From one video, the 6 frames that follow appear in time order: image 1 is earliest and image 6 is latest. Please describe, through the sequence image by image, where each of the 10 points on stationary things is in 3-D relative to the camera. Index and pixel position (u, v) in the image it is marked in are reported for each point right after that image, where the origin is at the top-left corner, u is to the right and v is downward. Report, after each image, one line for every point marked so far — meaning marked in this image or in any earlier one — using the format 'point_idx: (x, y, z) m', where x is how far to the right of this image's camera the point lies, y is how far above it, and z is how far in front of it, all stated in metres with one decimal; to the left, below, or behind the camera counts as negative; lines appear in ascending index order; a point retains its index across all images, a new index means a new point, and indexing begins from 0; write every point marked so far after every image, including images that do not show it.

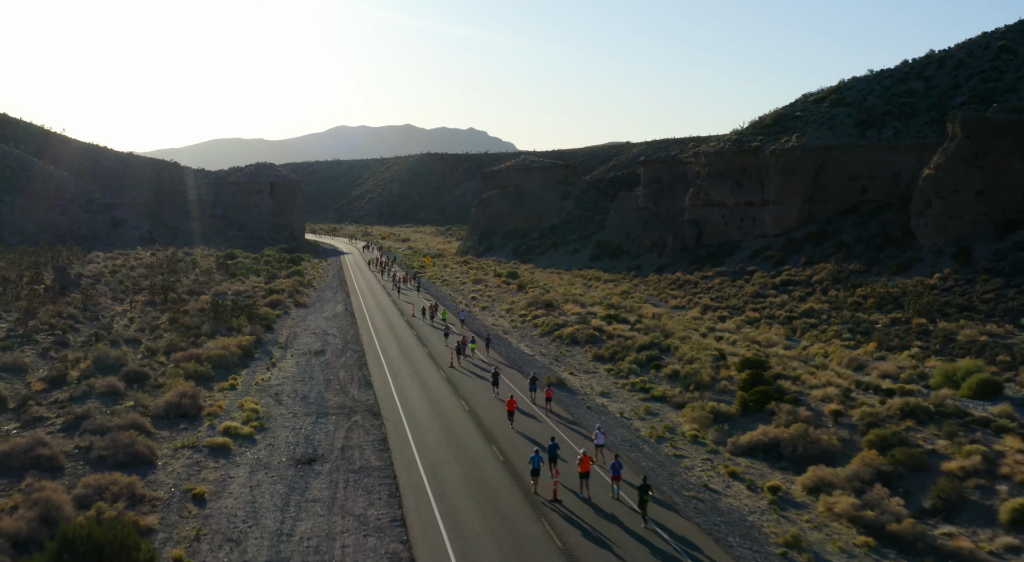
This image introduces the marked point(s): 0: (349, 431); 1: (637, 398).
0: (-3.8, -3.5, +16.1) m
1: (+3.6, -3.3, +19.6) m
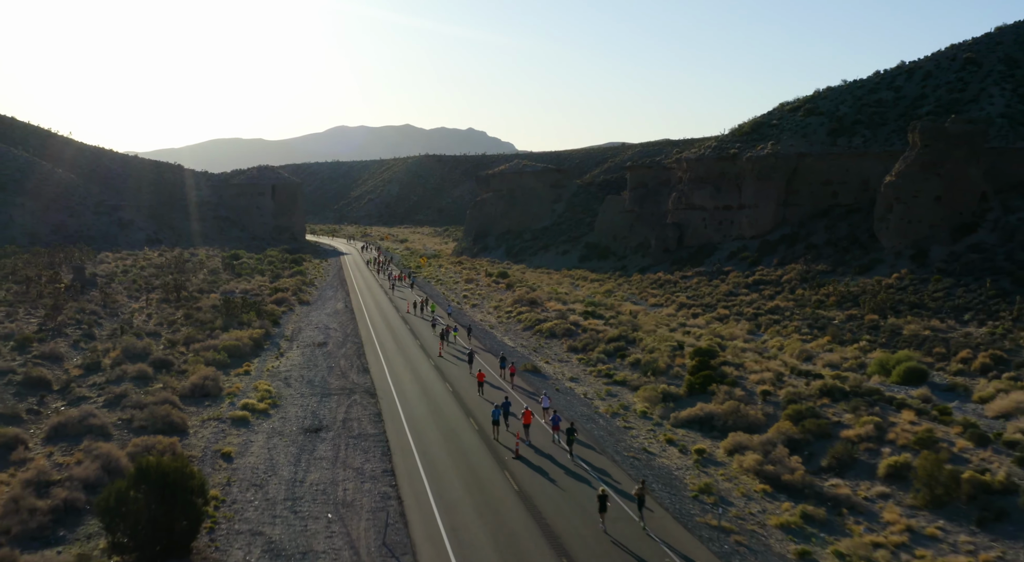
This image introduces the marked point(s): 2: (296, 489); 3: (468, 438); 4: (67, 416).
0: (-4.5, -3.4, +18.8) m
1: (+2.9, -3.2, +22.3) m
2: (-4.2, -4.1, +13.4) m
3: (-1.0, -3.7, +16.1) m
4: (-11.2, -3.4, +17.4) m
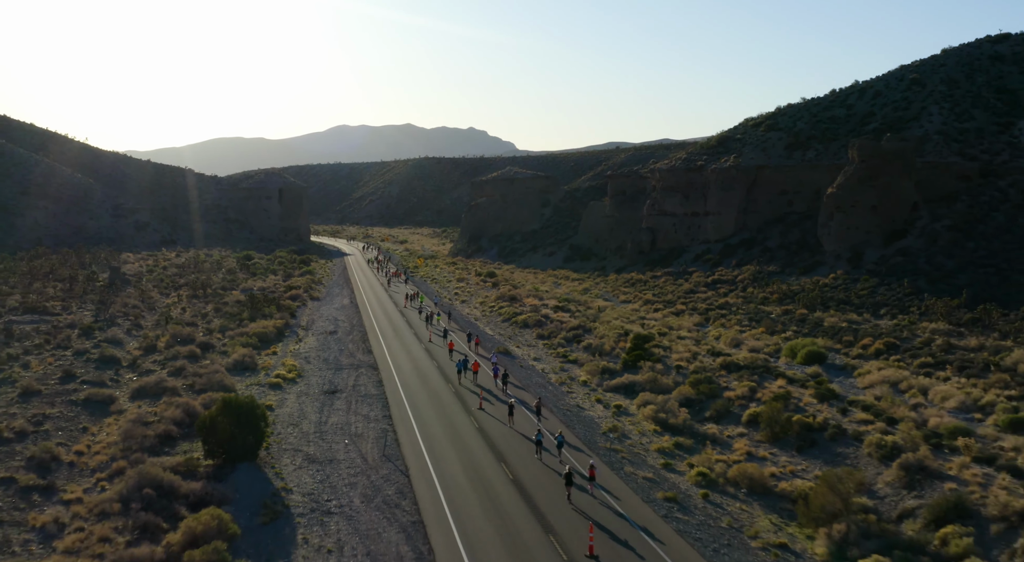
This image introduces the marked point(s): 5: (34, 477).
0: (-5.5, -3.4, +24.5) m
1: (+1.9, -3.2, +28.0) m
2: (-5.3, -4.0, +19.1) m
3: (-2.1, -3.7, +21.7) m
4: (-12.2, -3.4, +23.1) m
5: (-11.0, -4.5, +15.9) m
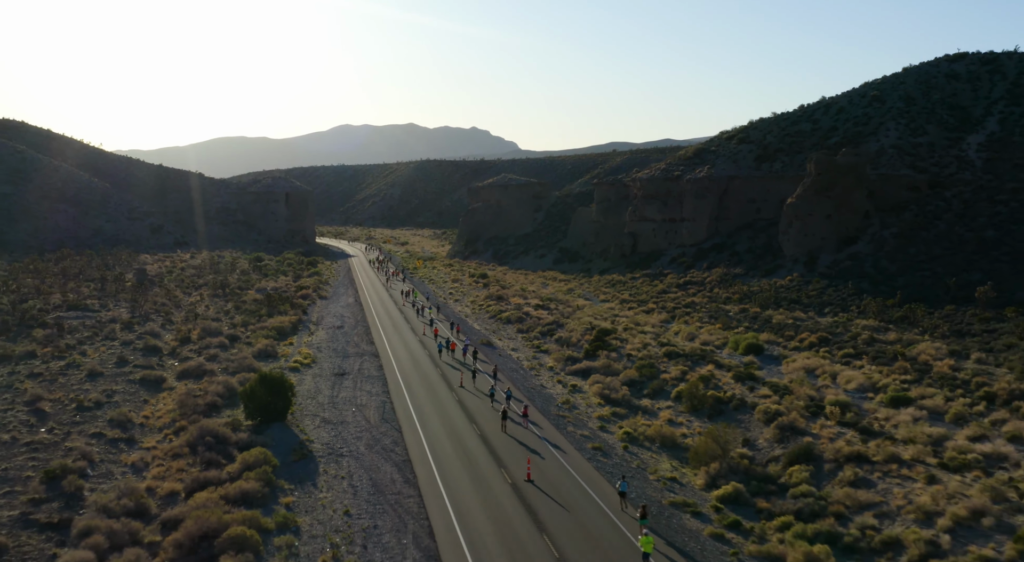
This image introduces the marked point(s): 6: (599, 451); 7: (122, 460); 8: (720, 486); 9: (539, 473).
0: (-6.4, -3.5, +29.4) m
1: (+1.0, -3.3, +32.9) m
2: (-6.2, -4.1, +24.0) m
3: (-3.0, -3.8, +26.7) m
4: (-13.2, -3.4, +28.1) m
5: (-12.0, -4.6, +20.9) m
6: (+2.5, -4.9, +19.7) m
7: (-10.6, -4.9, +18.7) m
8: (+5.4, -5.3, +17.7) m
9: (+0.7, -4.9, +17.7) m
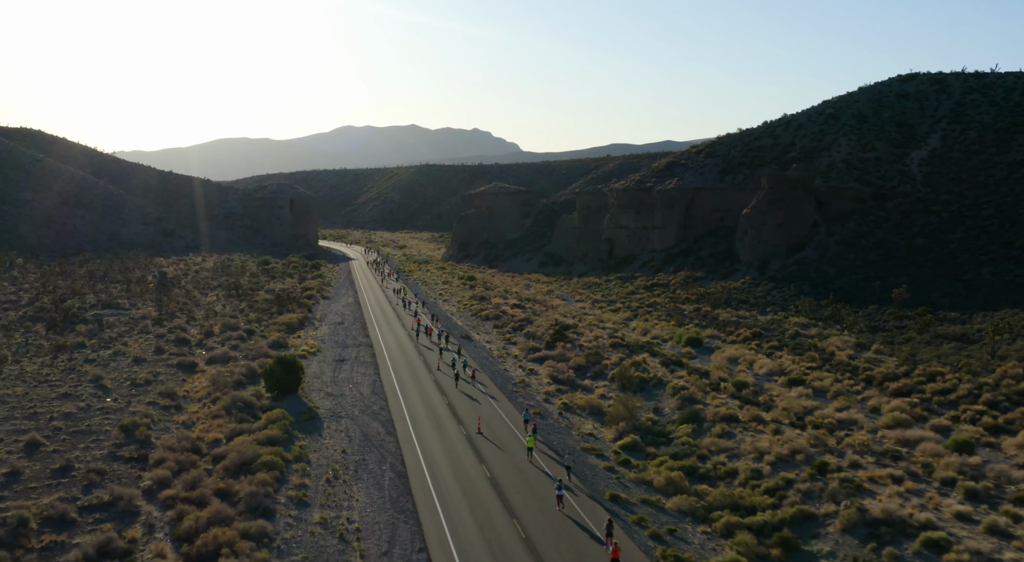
0: (-7.9, -3.6, +35.4) m
1: (-0.5, -3.5, +38.8) m
2: (-7.7, -4.3, +30.0) m
3: (-4.5, -3.9, +32.6) m
4: (-14.7, -3.6, +34.0) m
5: (-13.5, -4.7, +26.9) m
6: (+1.0, -5.0, +25.7) m
7: (-12.1, -5.0, +24.6) m
8: (+3.8, -5.4, +23.6) m
9: (-0.8, -5.0, +23.6) m
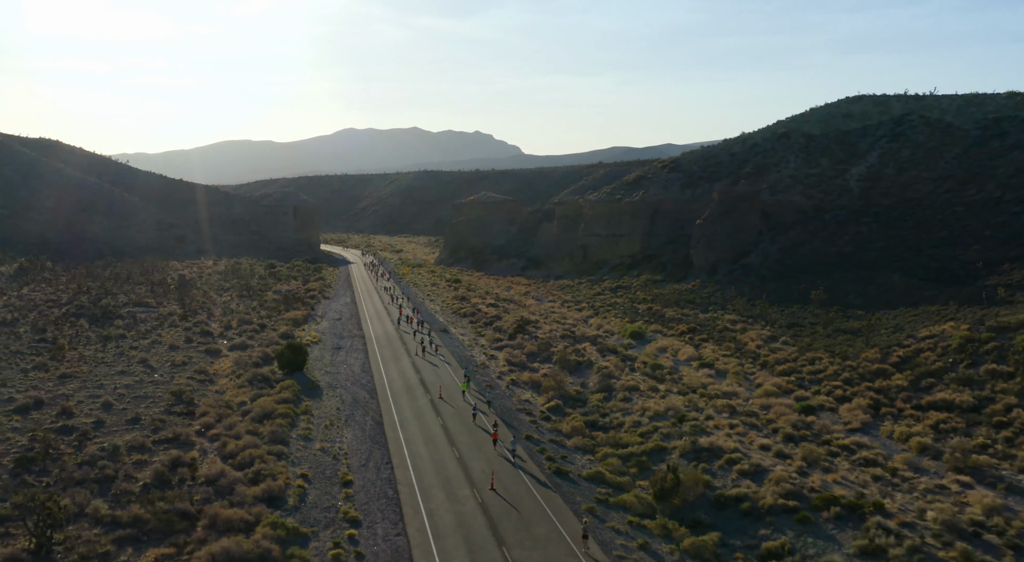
0: (-10.0, -3.8, +42.9) m
1: (-2.6, -3.6, +46.4) m
2: (-9.8, -4.4, +37.5) m
3: (-6.6, -4.0, +40.2) m
4: (-16.7, -3.7, +41.6) m
5: (-15.6, -4.8, +34.4) m
6: (-1.1, -5.1, +33.2) m
7: (-14.2, -5.1, +32.2) m
8: (+1.8, -5.5, +31.2) m
9: (-2.9, -5.2, +31.2) m
